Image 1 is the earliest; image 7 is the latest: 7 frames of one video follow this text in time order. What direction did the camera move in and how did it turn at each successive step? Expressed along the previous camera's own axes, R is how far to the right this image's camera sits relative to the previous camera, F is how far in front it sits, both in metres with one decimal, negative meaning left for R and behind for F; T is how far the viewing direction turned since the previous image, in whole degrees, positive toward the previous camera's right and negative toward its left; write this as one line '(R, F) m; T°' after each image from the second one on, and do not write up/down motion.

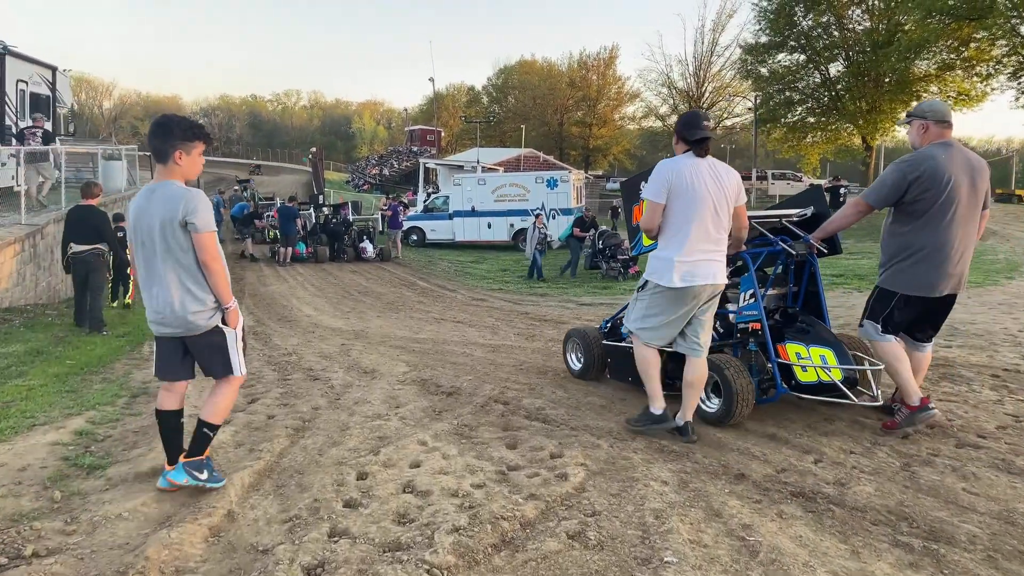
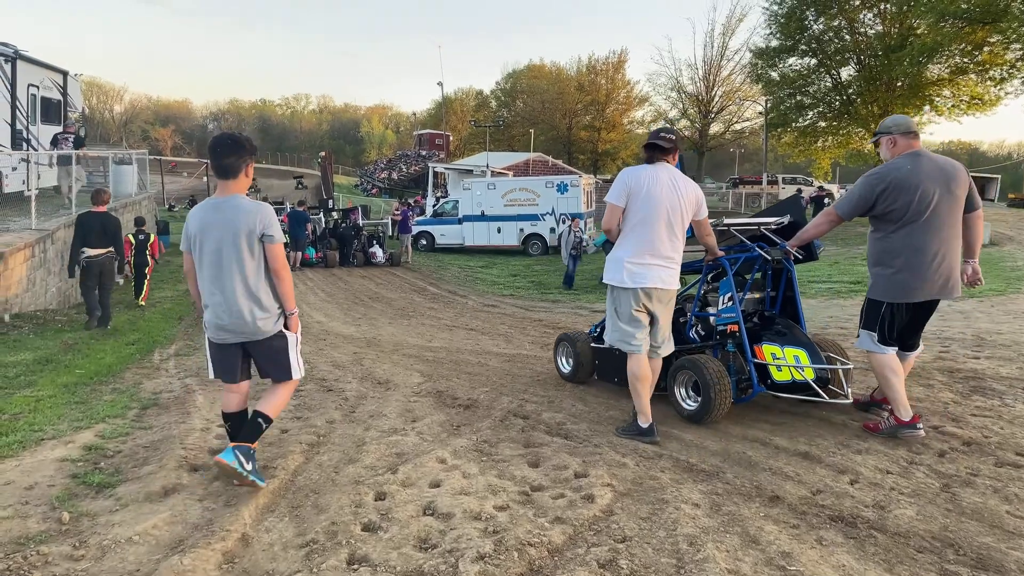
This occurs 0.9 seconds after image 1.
(-0.1, +0.1) m; -1°
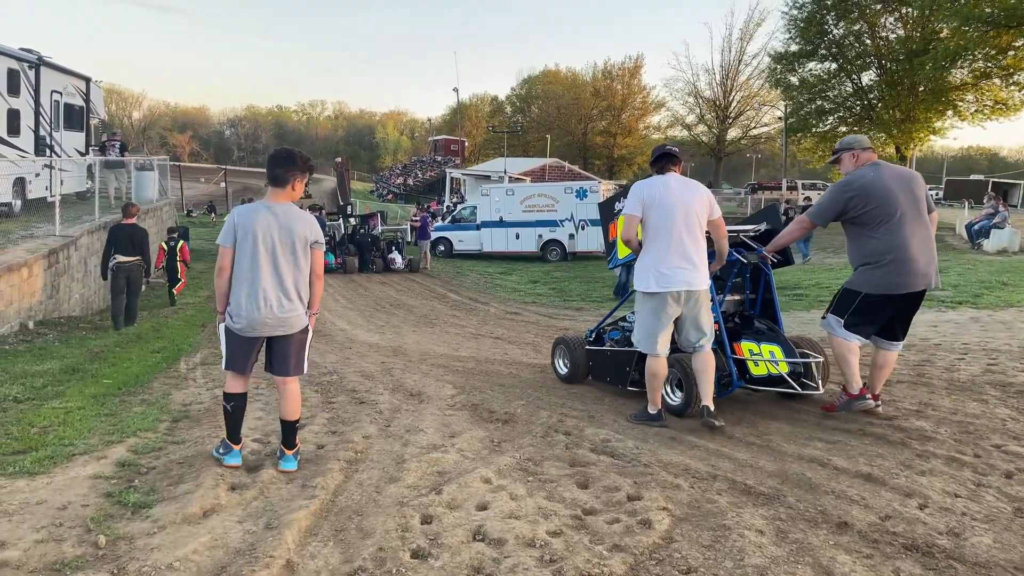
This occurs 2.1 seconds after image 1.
(-0.2, +0.2) m; -1°
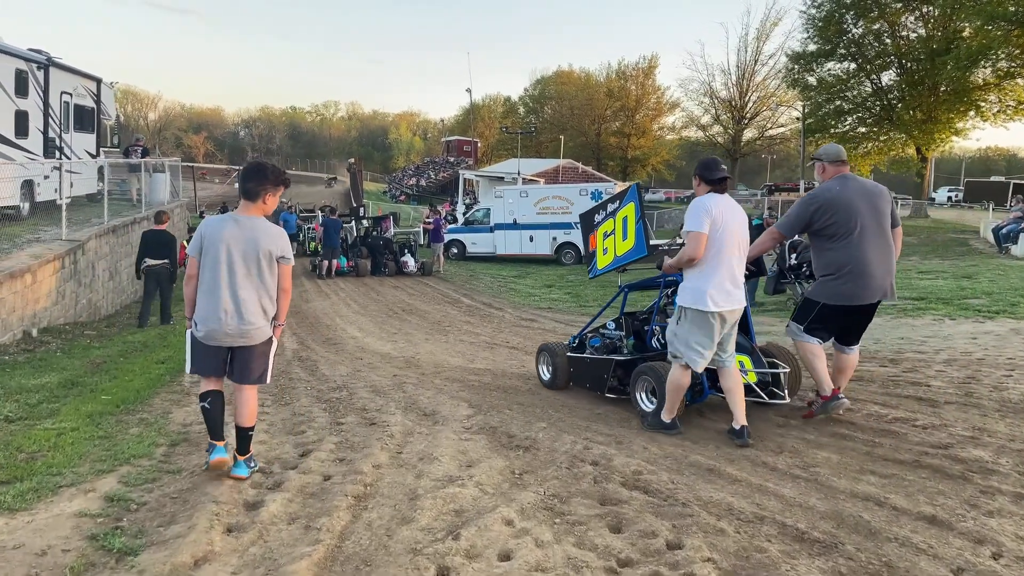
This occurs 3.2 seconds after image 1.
(-0.1, +0.3) m; -1°
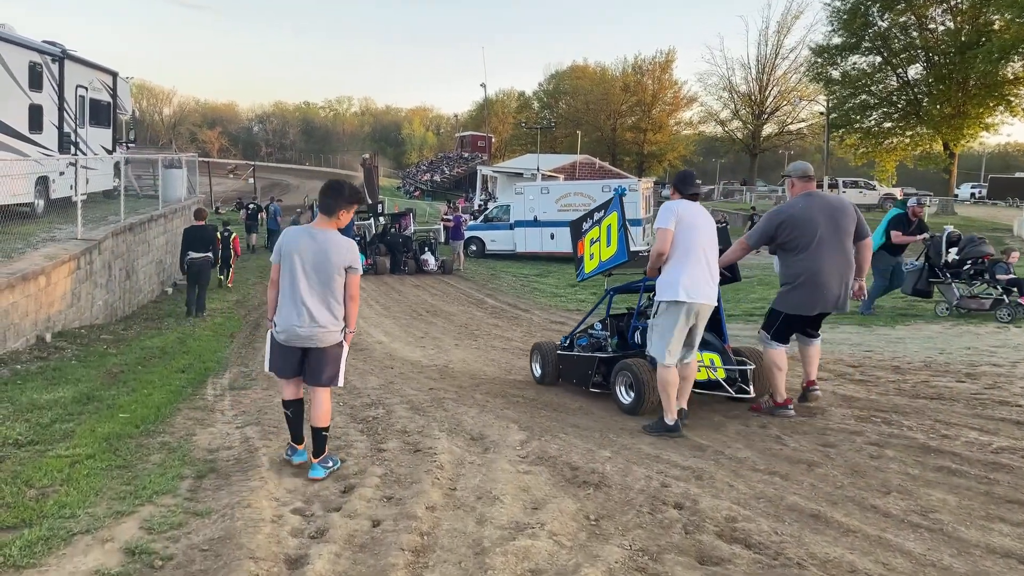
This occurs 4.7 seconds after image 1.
(-0.3, +0.5) m; -1°
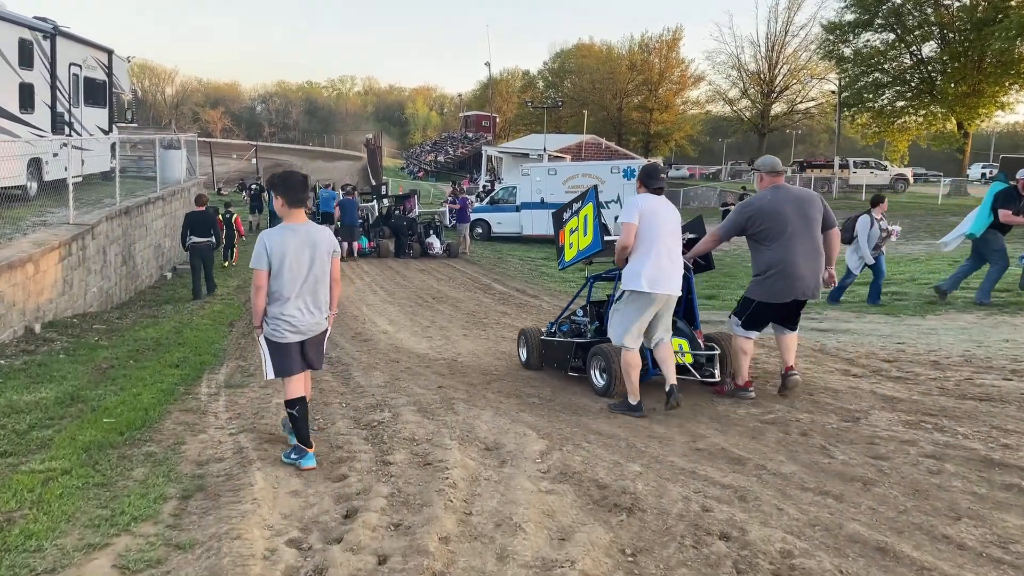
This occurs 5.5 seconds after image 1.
(-0.1, +0.4) m; 0°
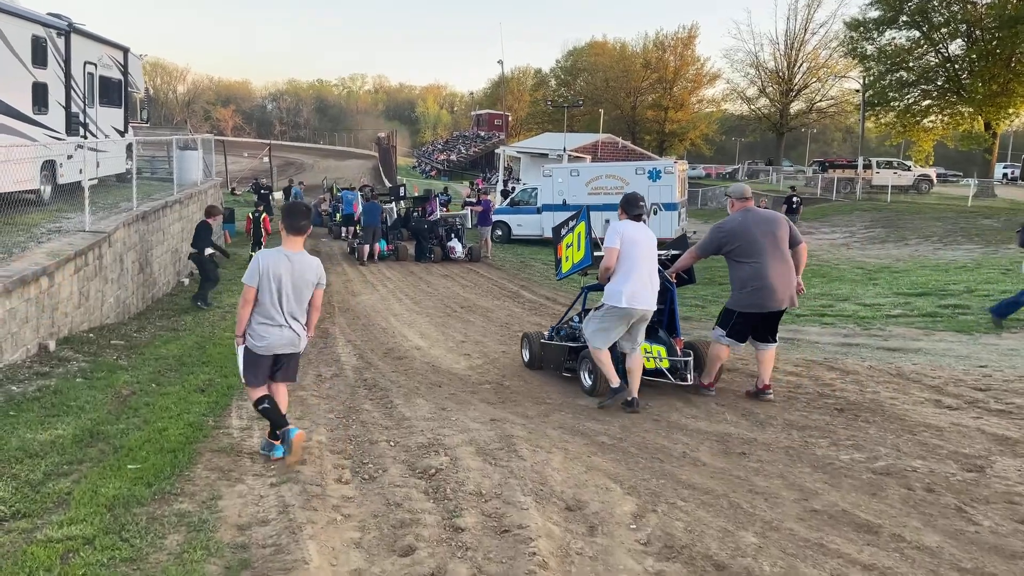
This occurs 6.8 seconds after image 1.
(-0.4, +0.6) m; -1°
